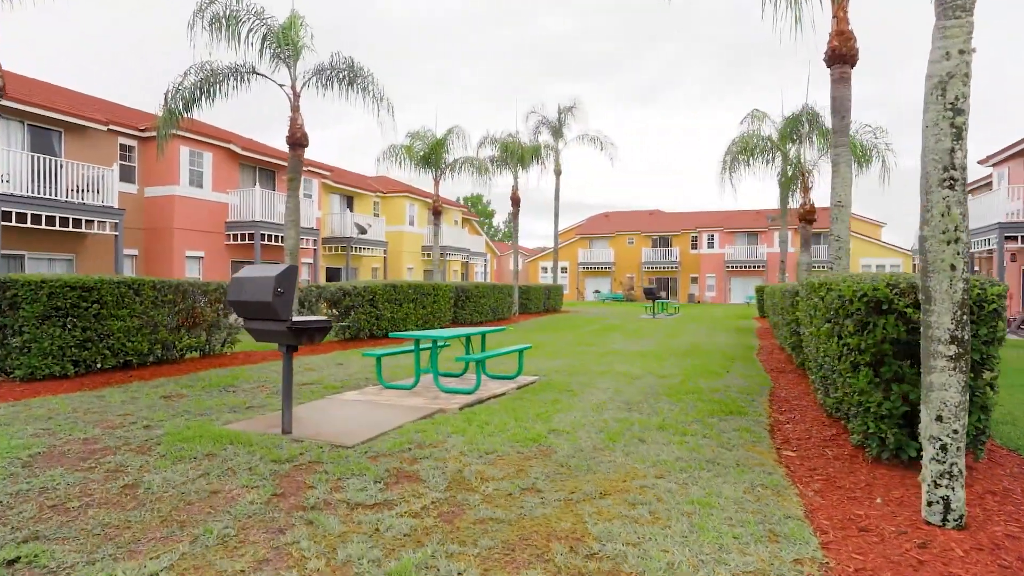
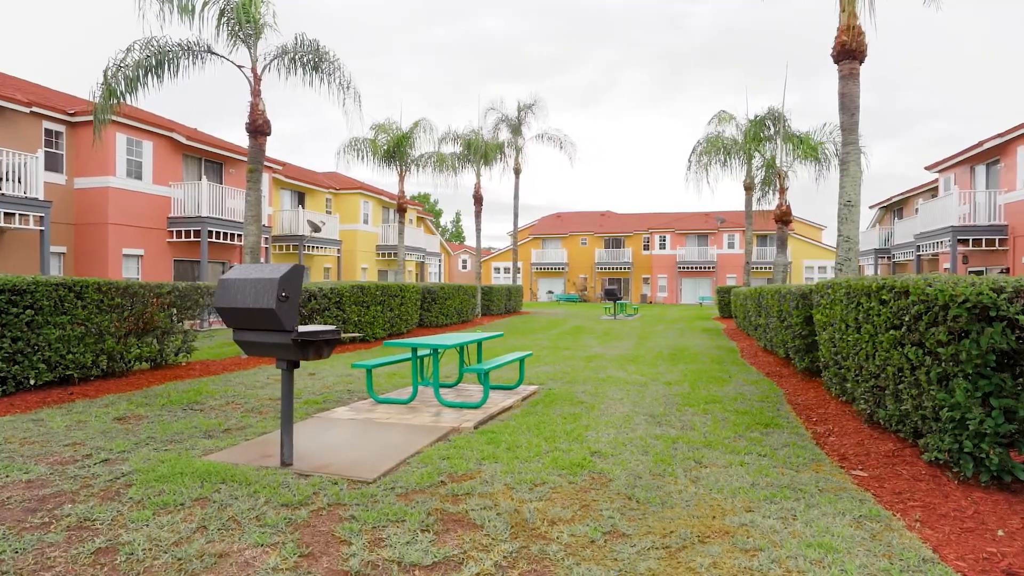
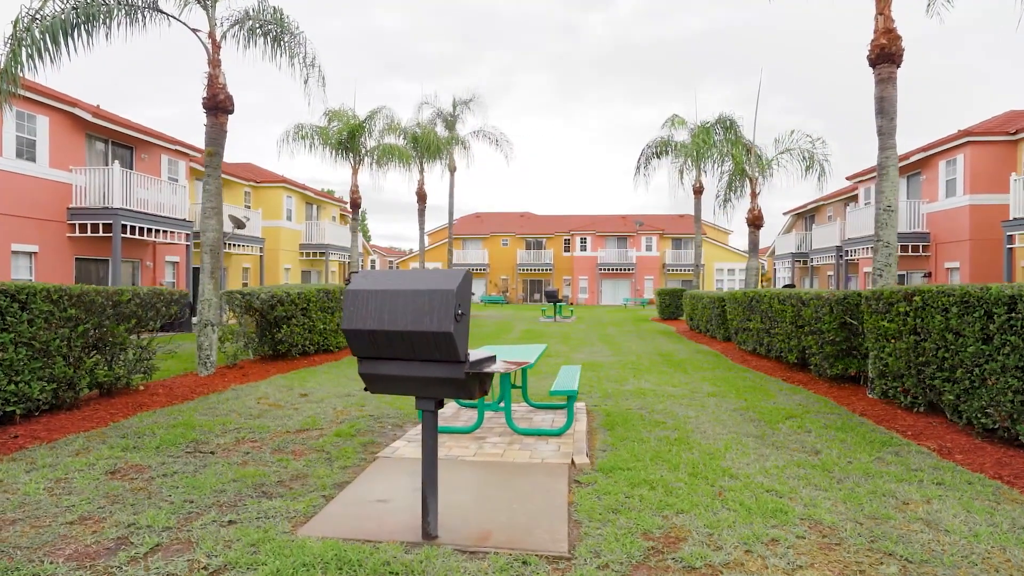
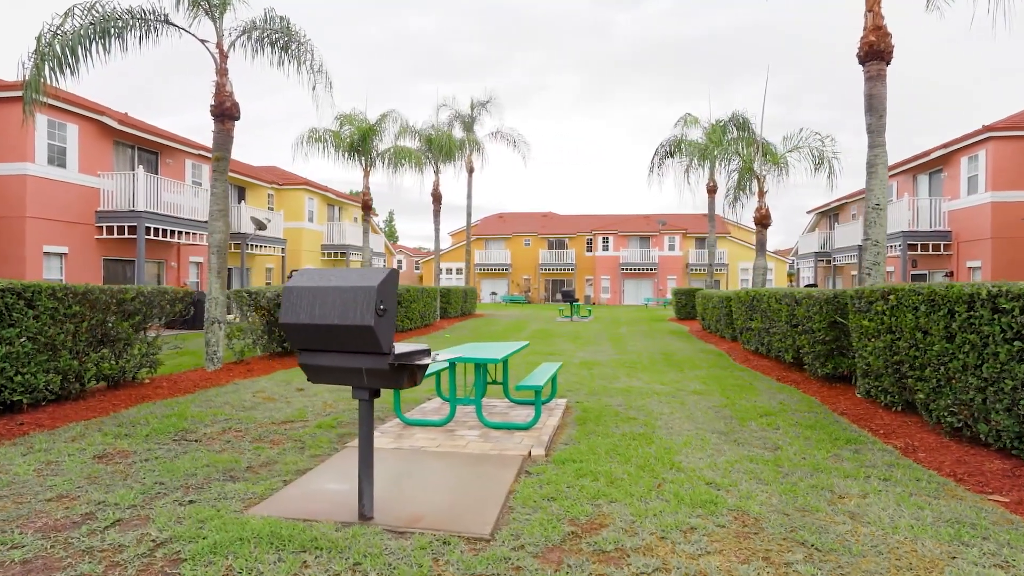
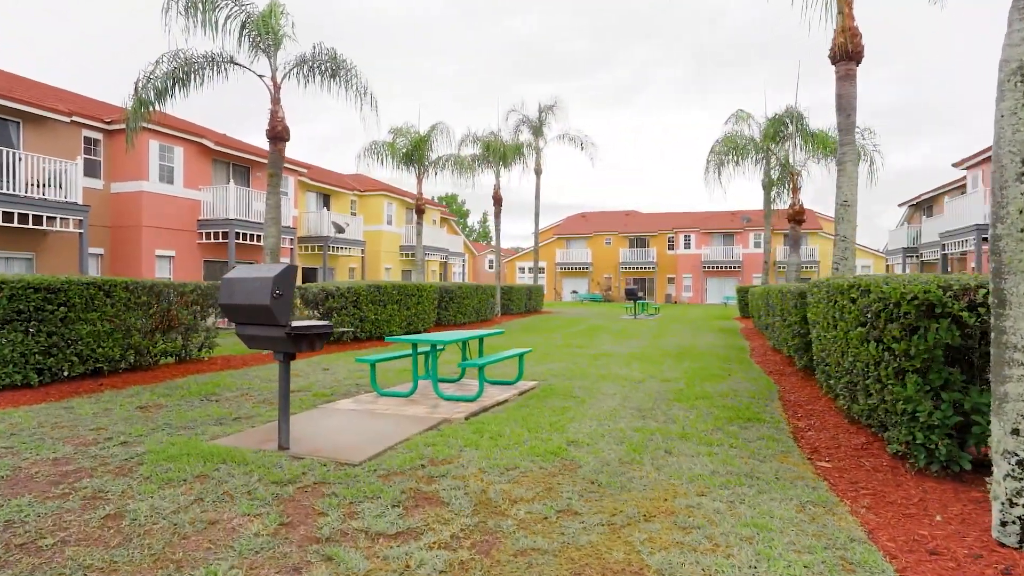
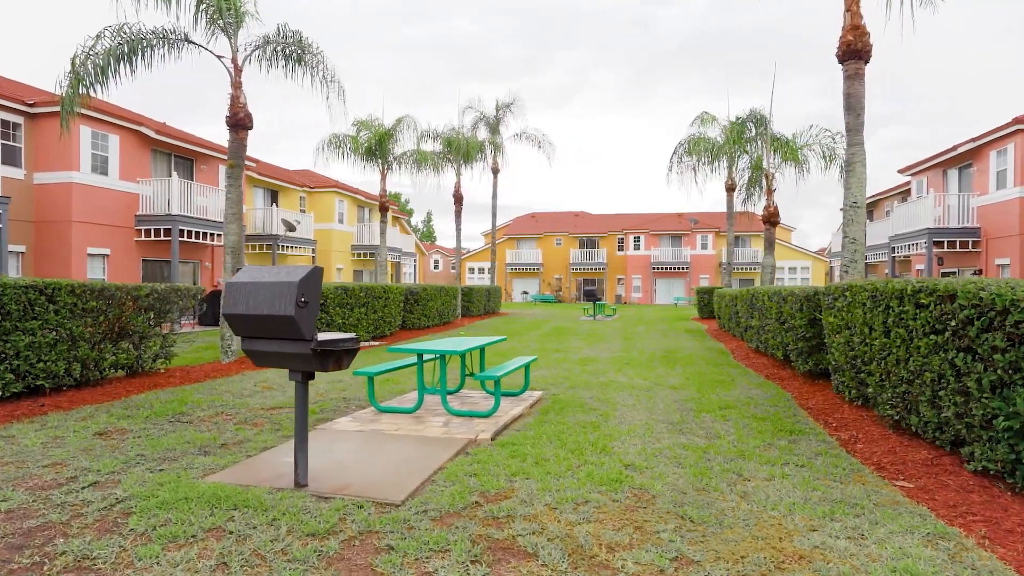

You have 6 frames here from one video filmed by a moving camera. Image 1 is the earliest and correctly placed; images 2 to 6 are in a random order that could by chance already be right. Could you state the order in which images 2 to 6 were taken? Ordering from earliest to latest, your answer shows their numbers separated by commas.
5, 2, 6, 4, 3
